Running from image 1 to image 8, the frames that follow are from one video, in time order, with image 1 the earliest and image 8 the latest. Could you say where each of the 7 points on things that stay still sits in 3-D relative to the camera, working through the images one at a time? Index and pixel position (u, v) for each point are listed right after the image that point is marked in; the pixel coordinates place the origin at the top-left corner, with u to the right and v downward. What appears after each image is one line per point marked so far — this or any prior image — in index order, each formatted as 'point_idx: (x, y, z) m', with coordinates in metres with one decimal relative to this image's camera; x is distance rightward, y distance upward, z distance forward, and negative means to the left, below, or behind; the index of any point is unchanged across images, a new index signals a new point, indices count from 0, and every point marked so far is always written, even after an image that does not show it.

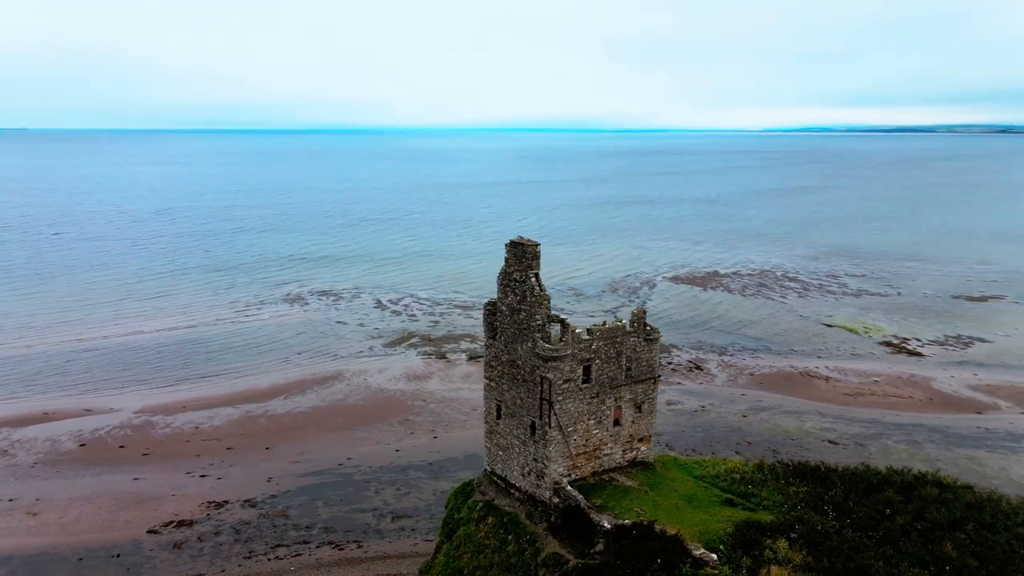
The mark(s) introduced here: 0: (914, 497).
0: (+6.4, -3.3, +11.4) m
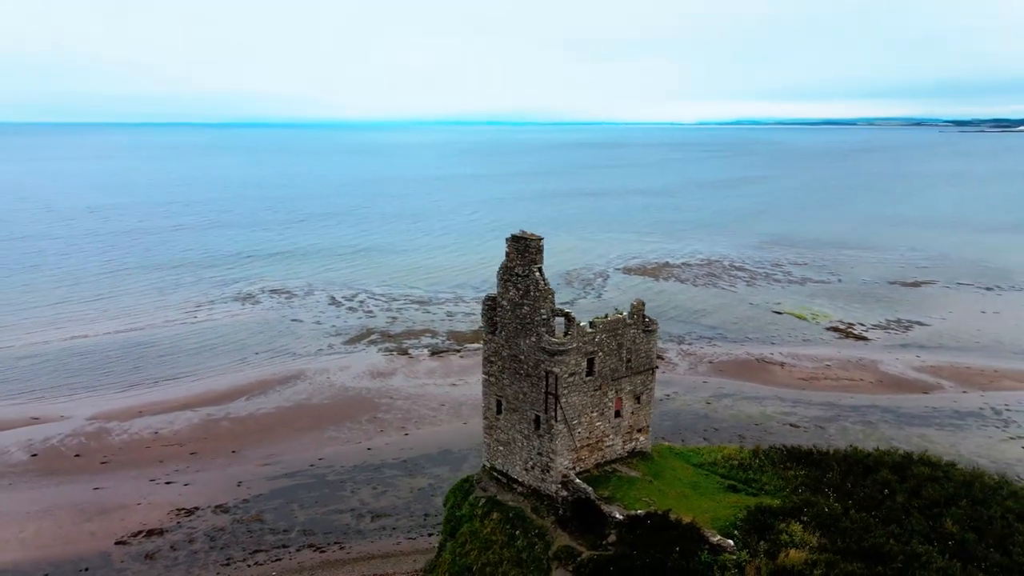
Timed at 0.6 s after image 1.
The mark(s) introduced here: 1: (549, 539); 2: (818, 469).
0: (+6.5, -3.1, +11.9) m
1: (+0.6, -4.0, +11.6) m
2: (+5.2, -3.1, +12.4) m
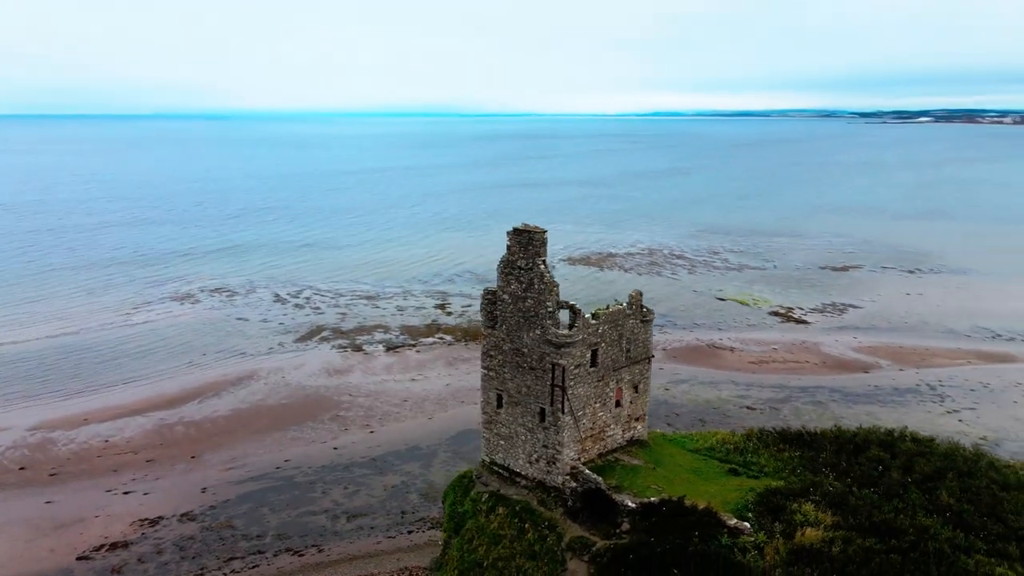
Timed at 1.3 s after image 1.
0: (+6.6, -2.8, +12.4) m
1: (+0.8, -3.9, +11.6) m
2: (+5.3, -2.9, +12.9) m
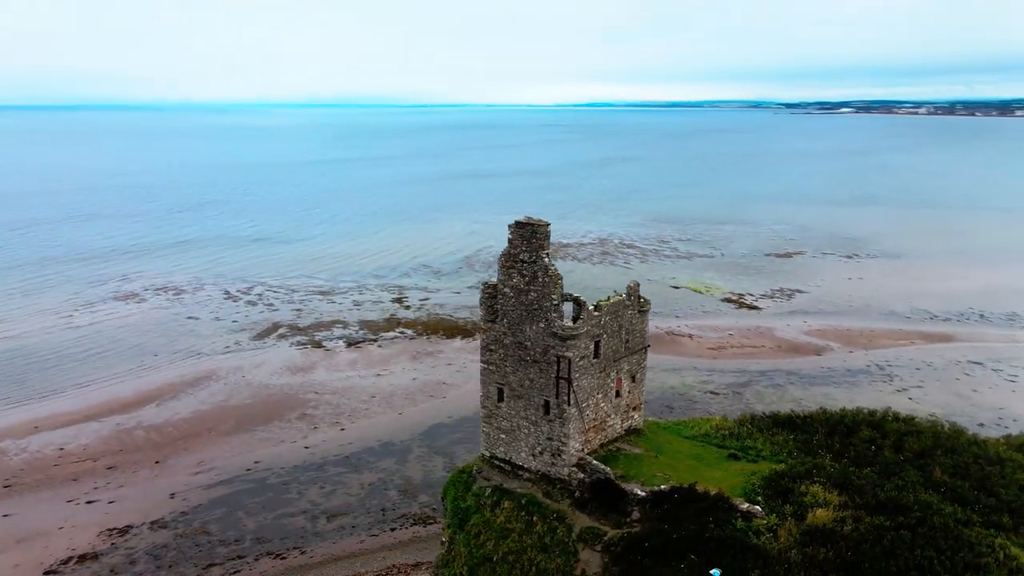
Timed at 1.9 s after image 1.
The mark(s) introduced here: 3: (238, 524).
0: (+6.7, -2.6, +12.9) m
1: (+0.9, -3.7, +11.7) m
2: (+5.3, -2.6, +13.2) m
3: (-7.5, -6.4, +19.8) m
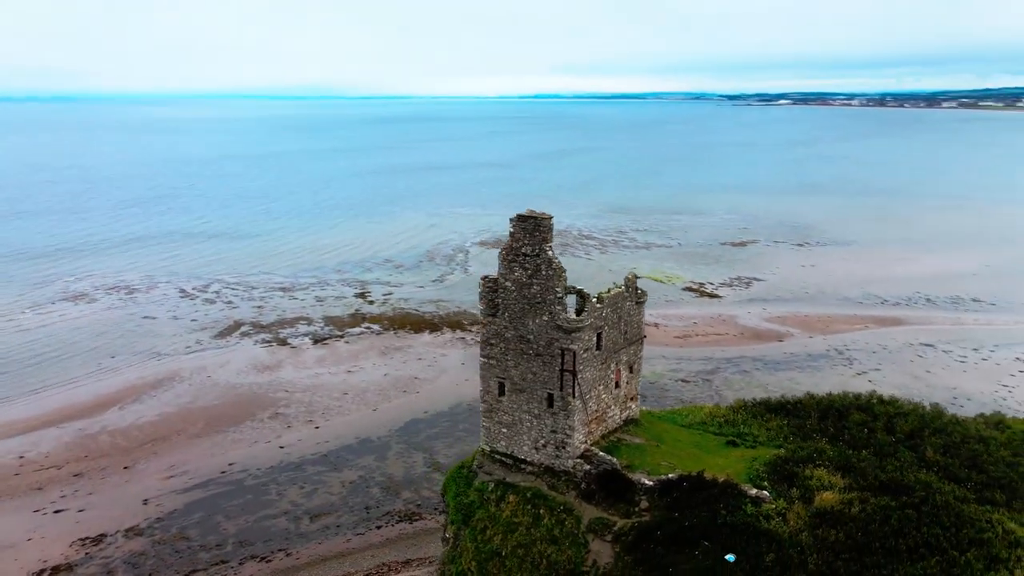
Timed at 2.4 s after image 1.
0: (+6.7, -2.3, +13.4) m
1: (+1.1, -3.6, +11.7) m
2: (+5.3, -2.4, +13.6) m
3: (-7.8, -6.4, +19.3) m
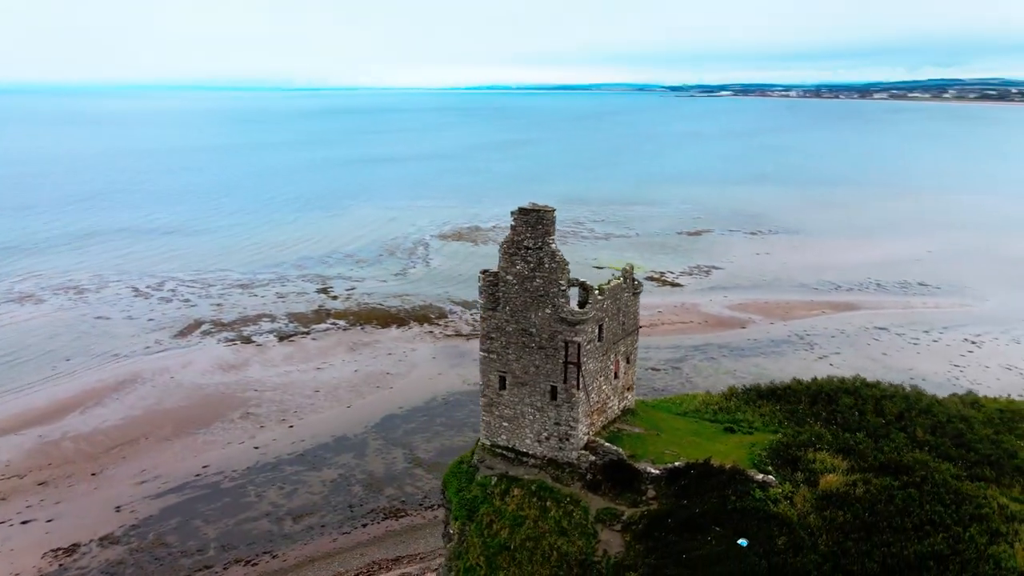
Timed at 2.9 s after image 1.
0: (+6.7, -2.1, +13.8) m
1: (+1.2, -3.5, +11.8) m
2: (+5.3, -2.2, +13.9) m
3: (-8.2, -6.3, +18.8) m
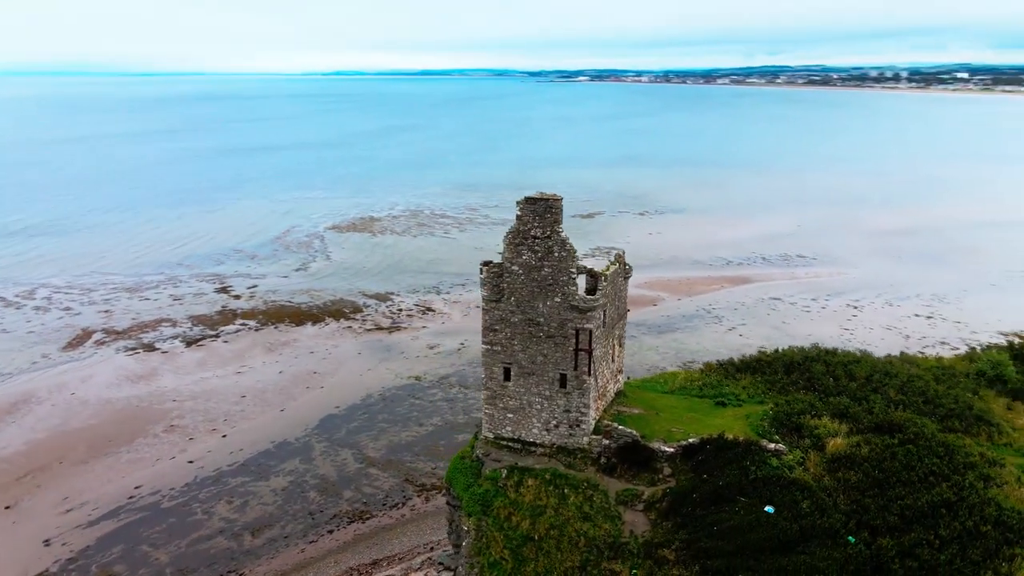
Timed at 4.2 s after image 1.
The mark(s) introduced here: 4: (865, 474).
0: (+6.5, -1.6, +14.8) m
1: (+1.5, -3.3, +12.0) m
2: (+5.1, -1.8, +14.7) m
3: (-8.7, -6.5, +17.4) m
4: (+5.3, -2.8, +10.9) m
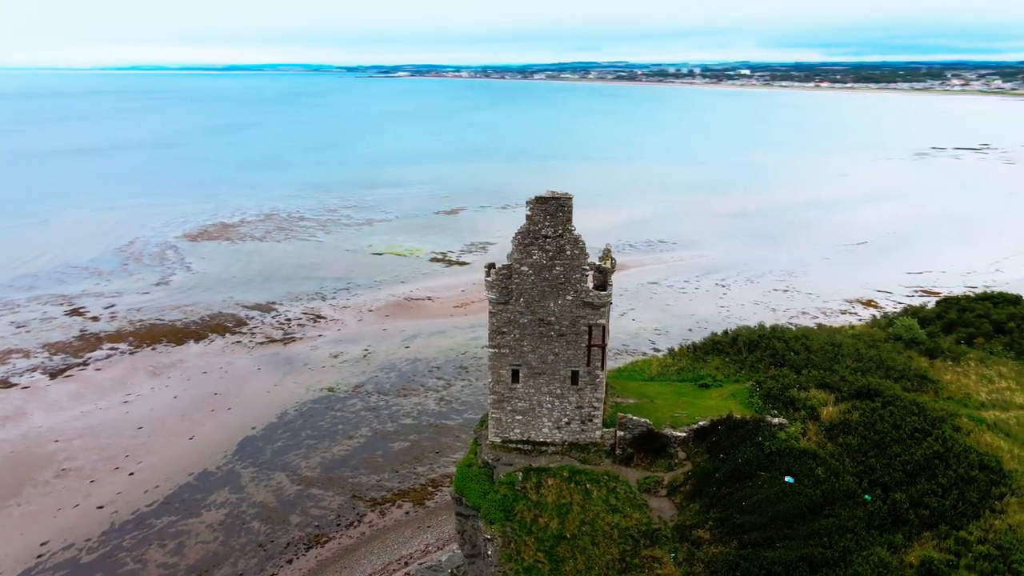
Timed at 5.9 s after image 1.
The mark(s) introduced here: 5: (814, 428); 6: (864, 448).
0: (+6.0, -1.2, +16.1) m
1: (+1.9, -3.2, +12.2) m
2: (+4.7, -1.4, +15.7) m
3: (-9.1, -7.1, +15.4) m
4: (+5.8, -2.5, +12.0) m
5: (+5.1, -2.3, +12.4) m
6: (+5.7, -2.6, +11.8) m
